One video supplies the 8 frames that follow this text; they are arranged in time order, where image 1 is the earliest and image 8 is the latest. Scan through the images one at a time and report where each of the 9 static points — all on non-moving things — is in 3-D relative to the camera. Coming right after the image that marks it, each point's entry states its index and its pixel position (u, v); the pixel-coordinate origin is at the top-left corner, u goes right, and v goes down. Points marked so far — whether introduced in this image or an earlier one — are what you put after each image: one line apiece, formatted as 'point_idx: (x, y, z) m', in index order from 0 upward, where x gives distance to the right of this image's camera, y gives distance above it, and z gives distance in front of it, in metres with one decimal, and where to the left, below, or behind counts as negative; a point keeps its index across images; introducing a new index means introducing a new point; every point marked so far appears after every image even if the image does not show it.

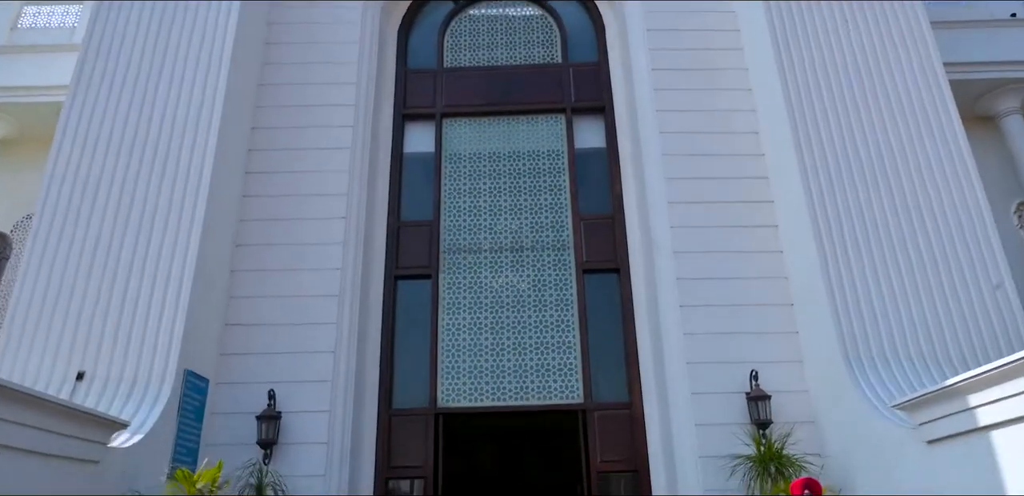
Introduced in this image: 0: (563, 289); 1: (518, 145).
0: (+0.4, -0.3, +5.9) m
1: (0.0, +0.9, +6.5) m
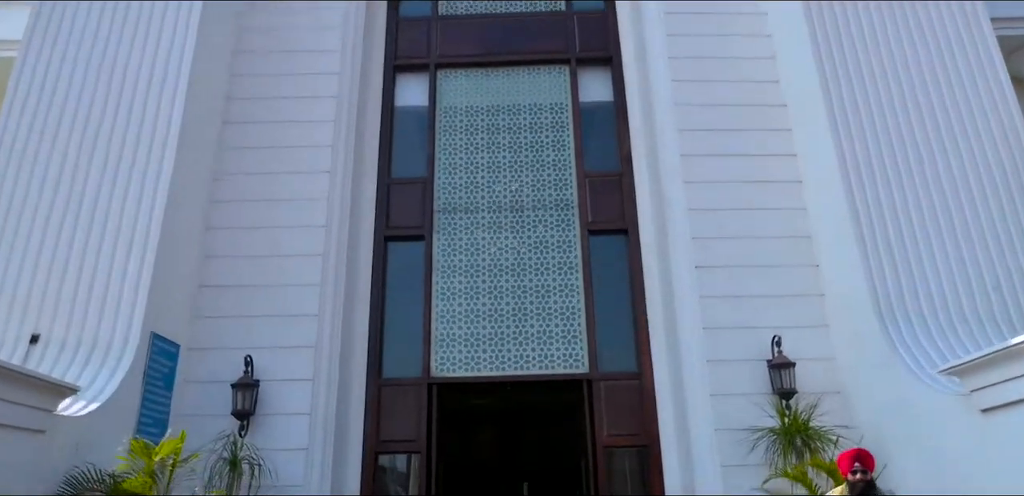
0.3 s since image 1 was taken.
0: (+0.4, 0.0, +5.5) m
1: (0.0, +1.2, +6.0) m
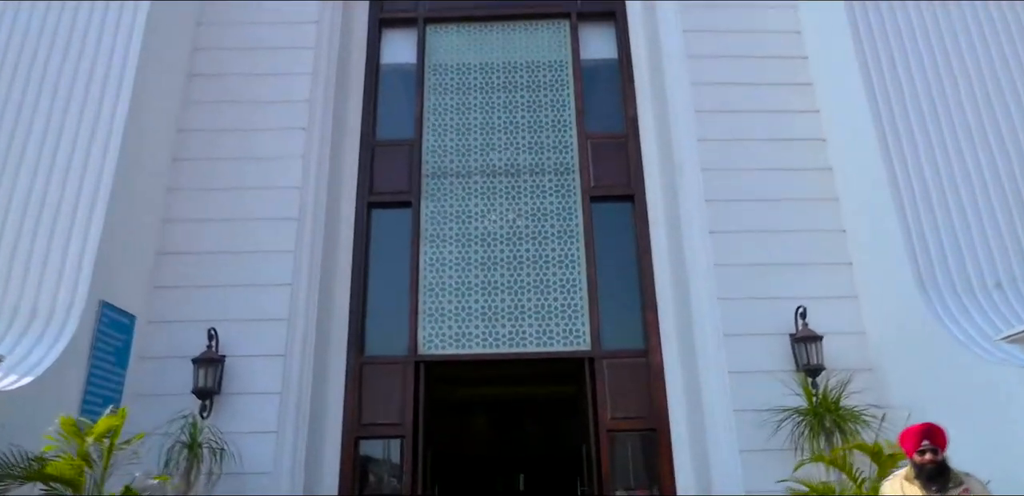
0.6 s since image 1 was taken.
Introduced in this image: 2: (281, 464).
0: (+0.4, +0.2, +5.0) m
1: (0.0, +1.5, +5.5) m
2: (-1.2, -1.1, +3.9) m
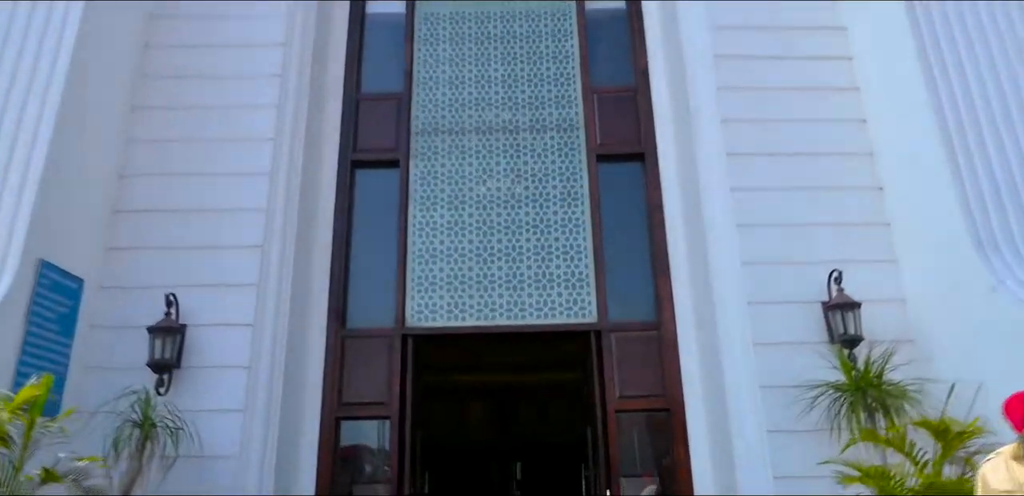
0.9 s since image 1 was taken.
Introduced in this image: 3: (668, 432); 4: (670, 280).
0: (+0.4, +0.4, +4.6) m
1: (0.0, +1.7, +5.0) m
2: (-1.2, -0.9, +3.4) m
3: (+0.8, -1.0, +4.0) m
4: (+0.9, -0.2, +4.3) m
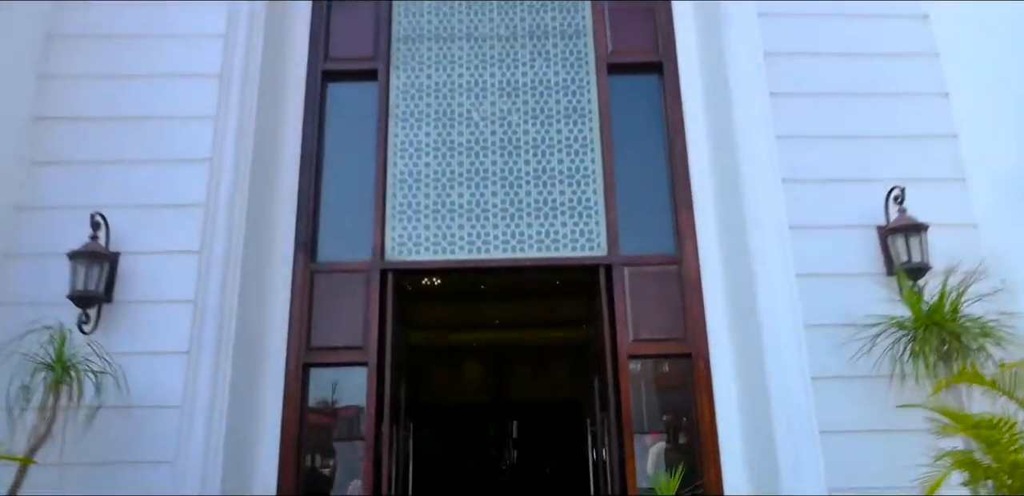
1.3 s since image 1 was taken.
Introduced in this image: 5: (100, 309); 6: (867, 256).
0: (+0.3, +0.8, +4.0) m
1: (0.0, +2.1, +4.4) m
2: (-1.2, -0.6, +2.9) m
3: (+0.8, -0.6, +3.4) m
4: (+0.9, +0.2, +3.7) m
5: (-1.6, -0.2, +2.9) m
6: (+1.4, 0.0, +3.0) m
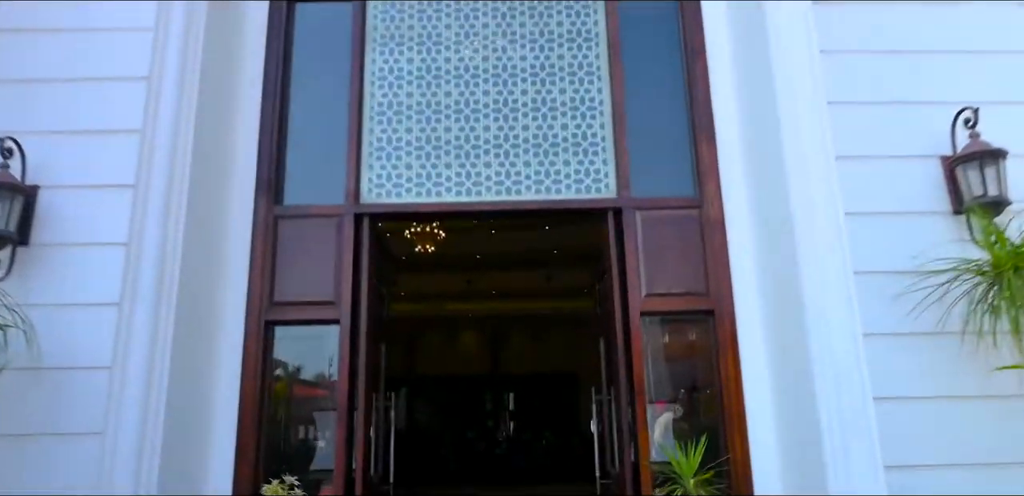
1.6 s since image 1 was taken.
0: (+0.3, +1.1, +3.4) m
1: (0.0, +2.4, +3.8) m
2: (-1.3, -0.3, +2.4) m
3: (+0.8, -0.4, +3.0) m
4: (+0.9, +0.5, +3.2) m
5: (-1.7, 0.0, +2.4) m
6: (+1.4, +0.2, +2.5) m
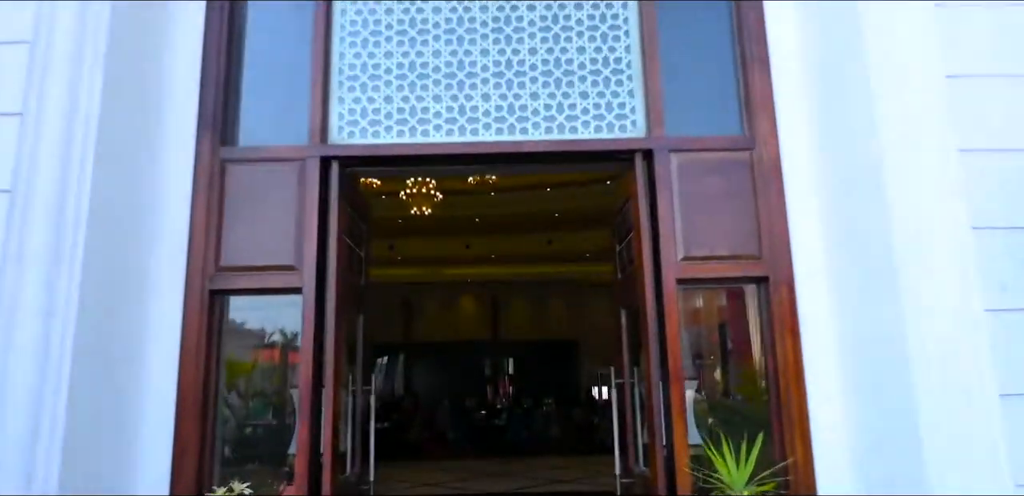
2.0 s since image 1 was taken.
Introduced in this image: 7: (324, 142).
0: (+0.3, +1.3, +2.8) m
1: (0.0, +2.6, +3.1) m
2: (-1.2, -0.2, +1.8) m
3: (+0.8, -0.2, +2.4) m
4: (+0.9, +0.6, +2.6) m
5: (-1.6, +0.1, +1.8) m
6: (+1.4, +0.3, +1.9) m
7: (-0.6, +0.4, +2.5) m
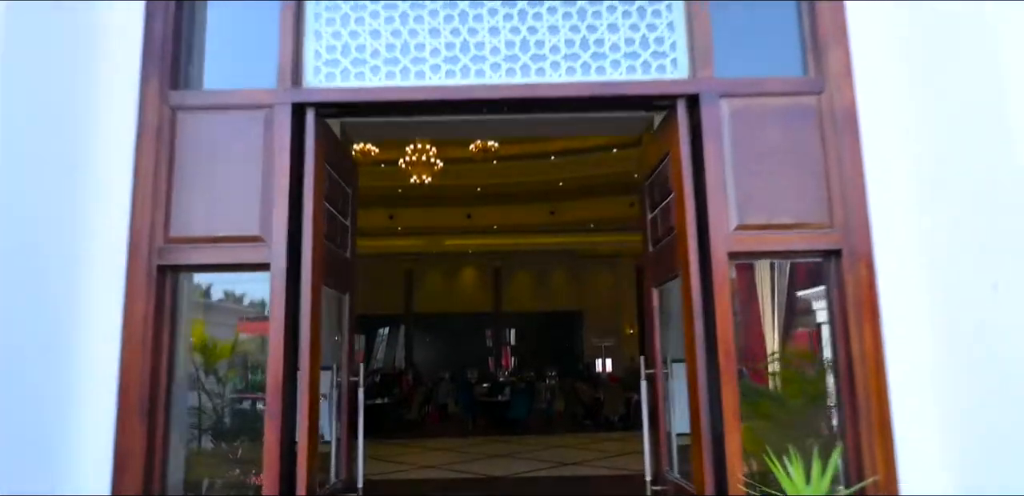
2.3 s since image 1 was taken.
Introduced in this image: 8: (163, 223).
0: (+0.4, +1.4, +2.3) m
1: (0.0, +2.7, +2.5) m
2: (-1.2, -0.1, +1.4) m
3: (+0.9, -0.1, +2.0) m
4: (+0.9, +0.7, +2.1) m
5: (-1.6, +0.2, +1.4) m
6: (+1.5, +0.4, +1.4) m
7: (-0.6, +0.5, +2.1) m
8: (-1.0, +0.1, +2.0) m
